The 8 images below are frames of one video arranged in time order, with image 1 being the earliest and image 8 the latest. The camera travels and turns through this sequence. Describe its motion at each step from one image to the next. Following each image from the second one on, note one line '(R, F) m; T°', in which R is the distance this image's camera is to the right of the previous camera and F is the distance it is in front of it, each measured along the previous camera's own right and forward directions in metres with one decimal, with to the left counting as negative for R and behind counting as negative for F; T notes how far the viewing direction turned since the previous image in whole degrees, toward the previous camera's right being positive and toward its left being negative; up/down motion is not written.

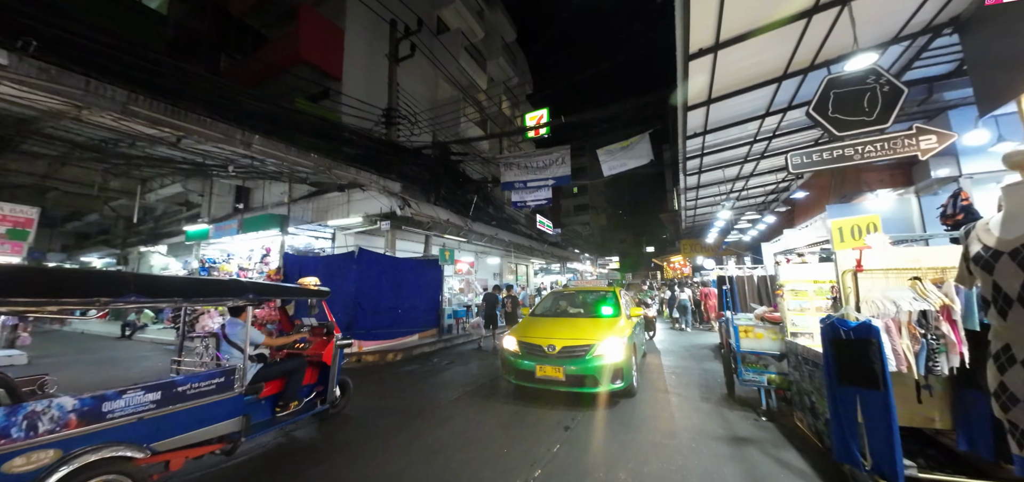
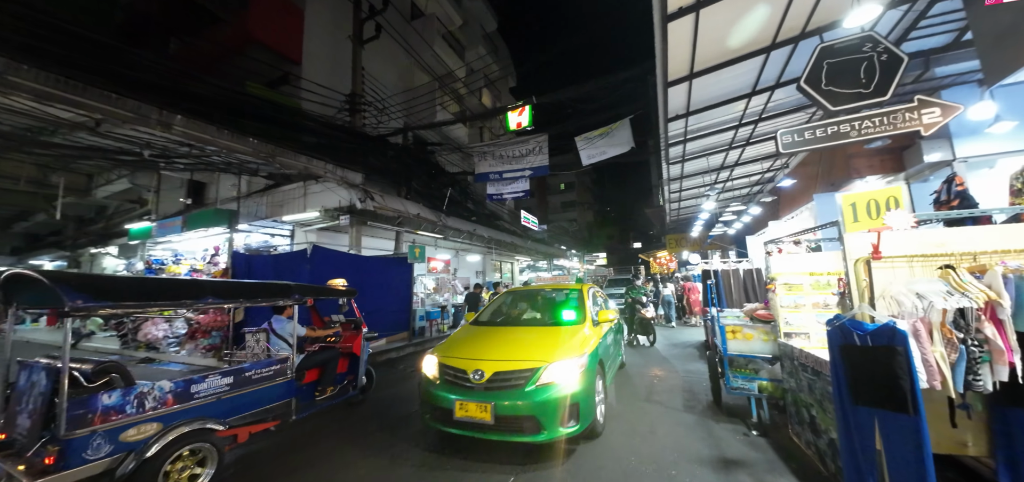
(+0.4, +0.6) m; +2°
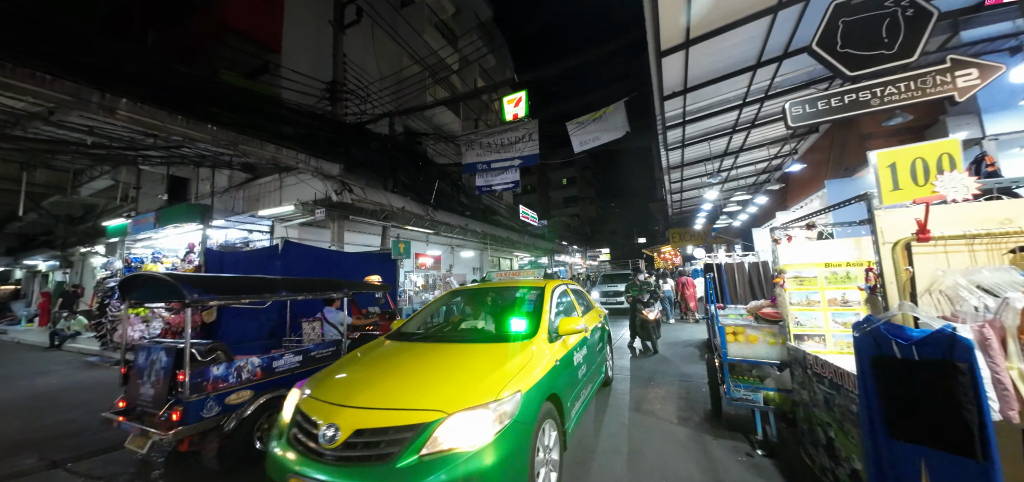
(+0.4, +0.5) m; -1°
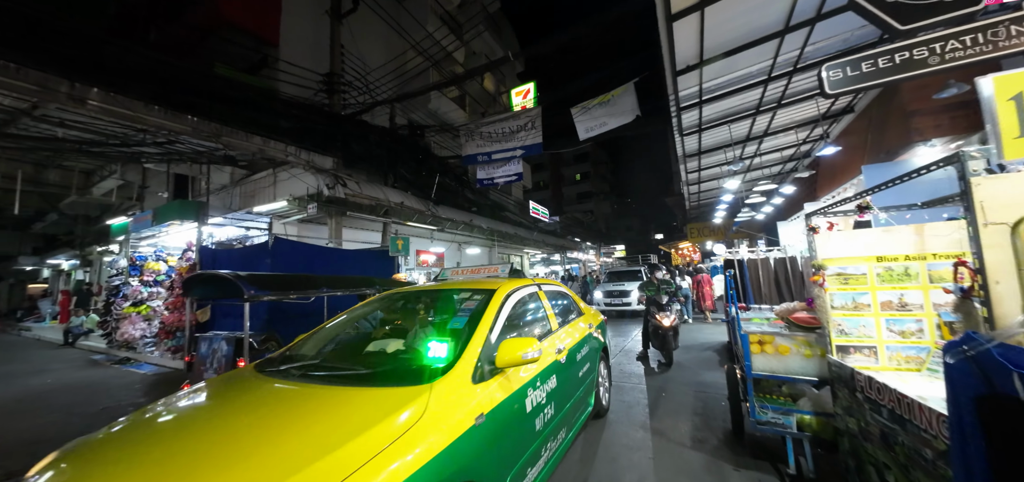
(+0.3, +0.4) m; -3°
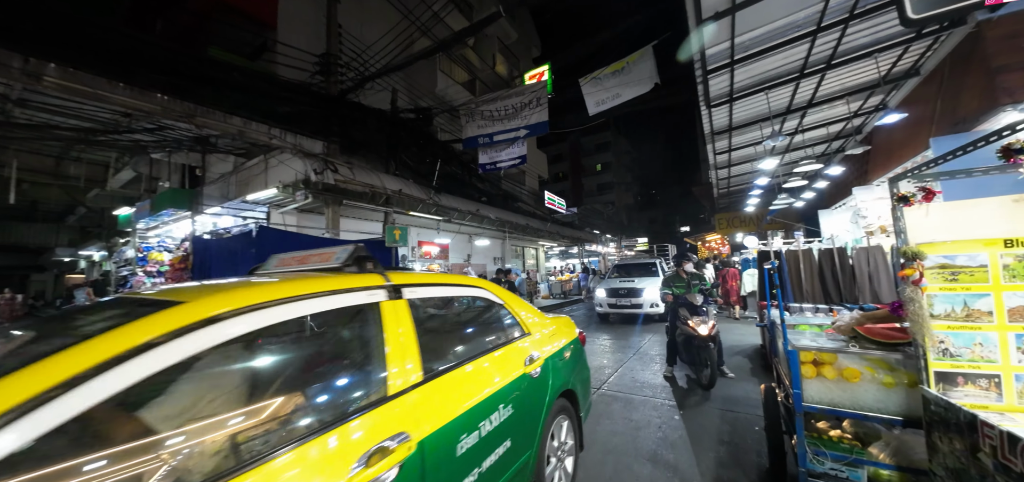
(+0.4, +0.6) m; -4°
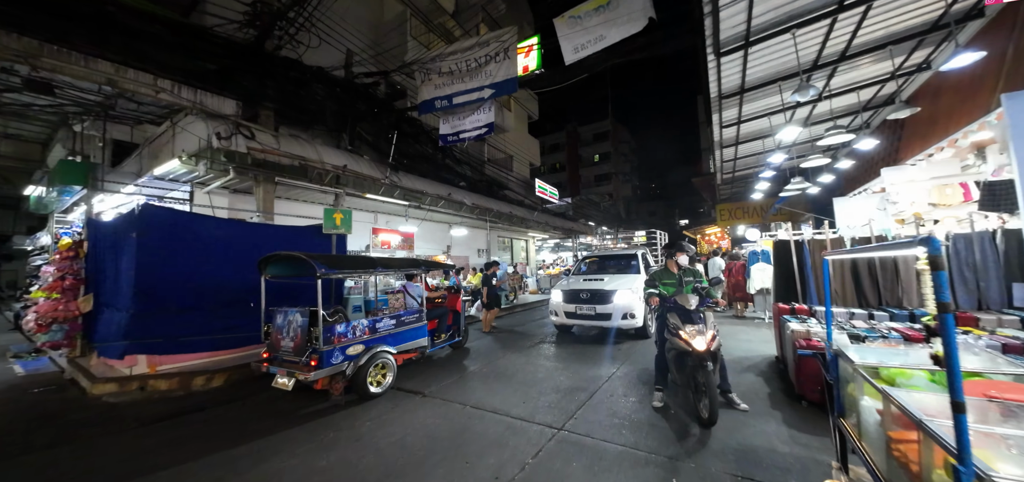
(+0.6, +1.2) m; 0°
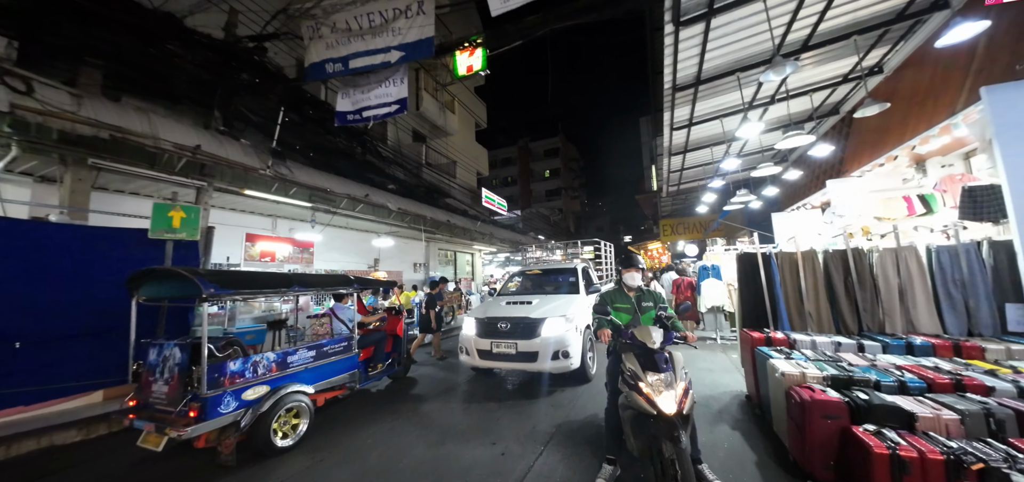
(+0.5, +1.2) m; +8°
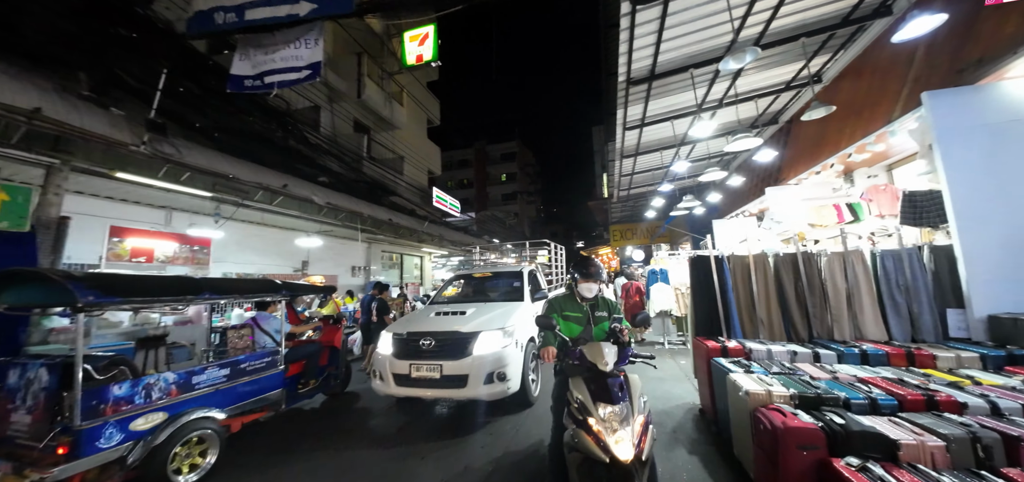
(+0.2, +0.5) m; +8°
